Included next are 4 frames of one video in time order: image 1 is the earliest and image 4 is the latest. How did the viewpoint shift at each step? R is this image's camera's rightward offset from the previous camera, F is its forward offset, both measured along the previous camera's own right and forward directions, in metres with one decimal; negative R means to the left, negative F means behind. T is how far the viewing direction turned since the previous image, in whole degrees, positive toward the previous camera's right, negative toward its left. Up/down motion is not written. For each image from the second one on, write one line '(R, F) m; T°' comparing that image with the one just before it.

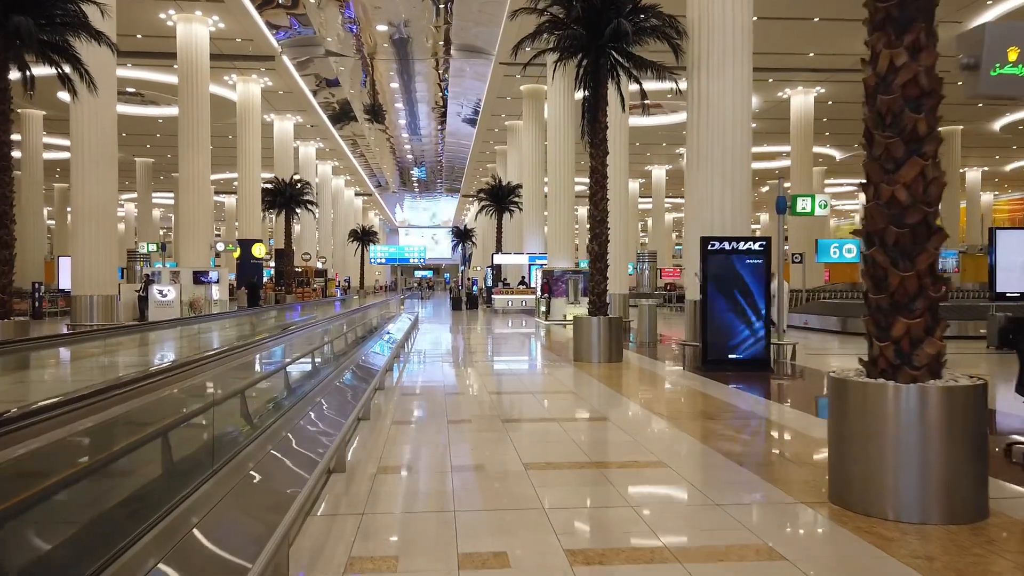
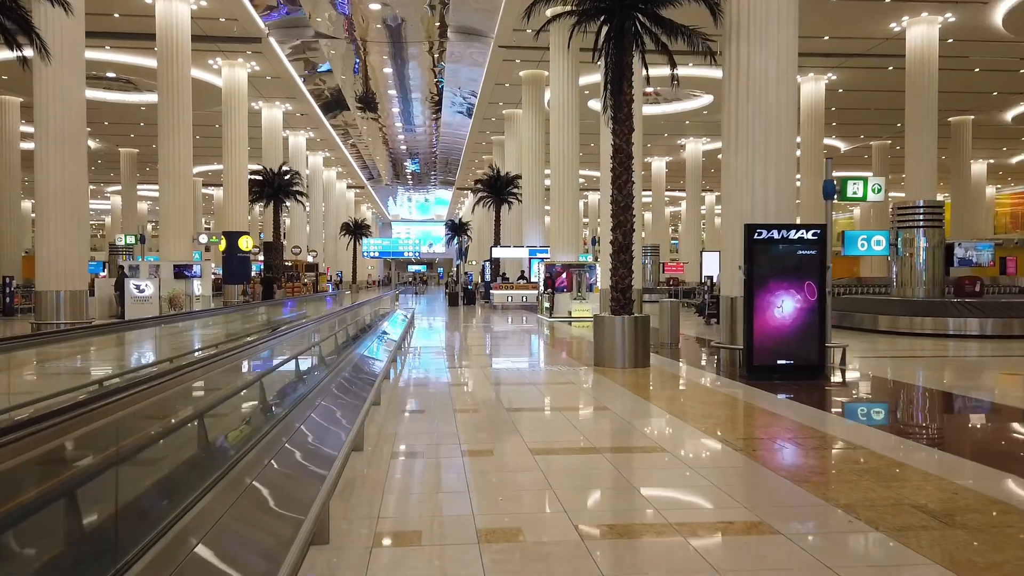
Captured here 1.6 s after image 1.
(-0.2, +1.0) m; +1°
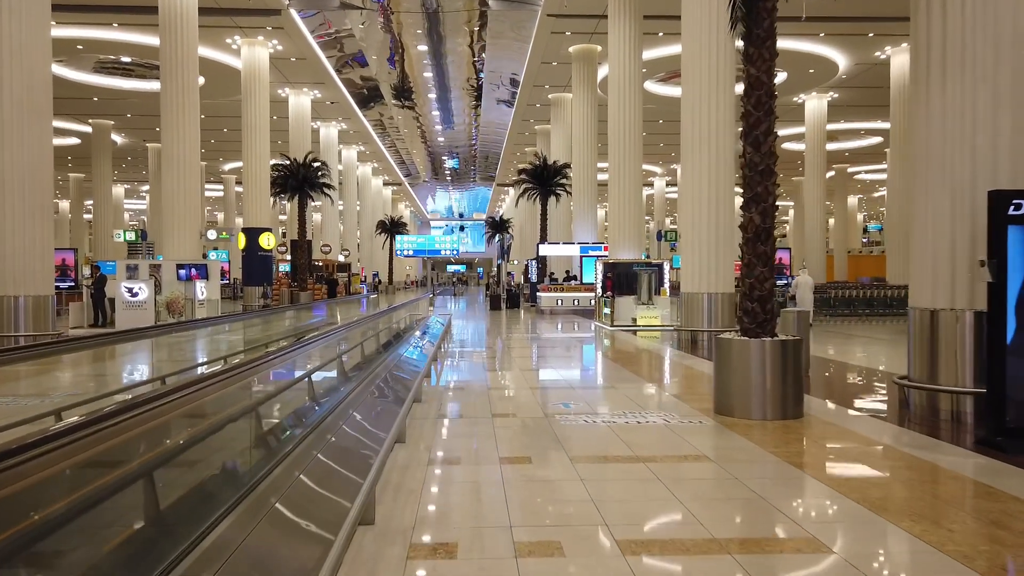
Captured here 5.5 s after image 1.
(-0.3, +2.6) m; -3°
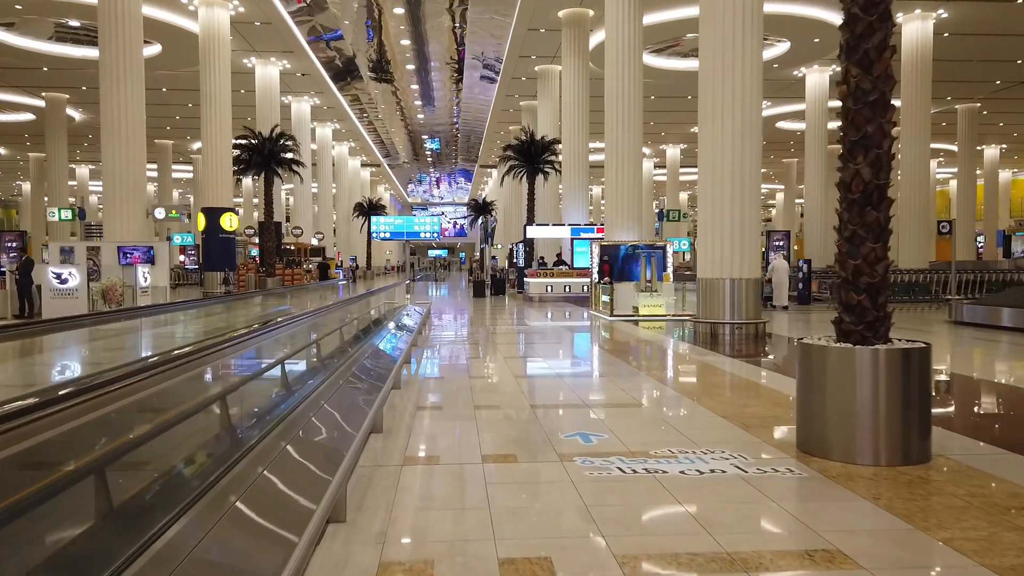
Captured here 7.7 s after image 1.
(-0.1, +1.6) m; +1°
